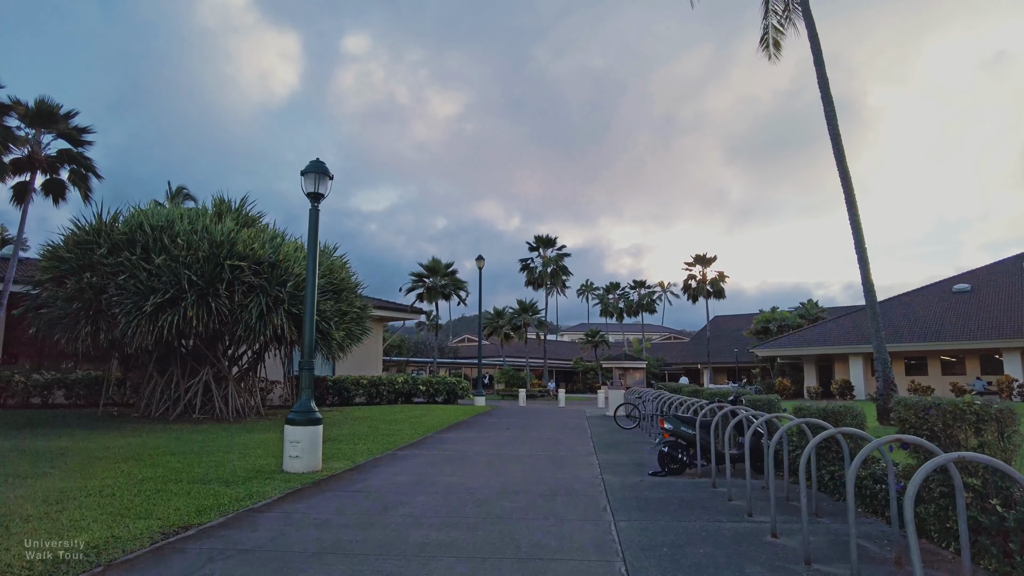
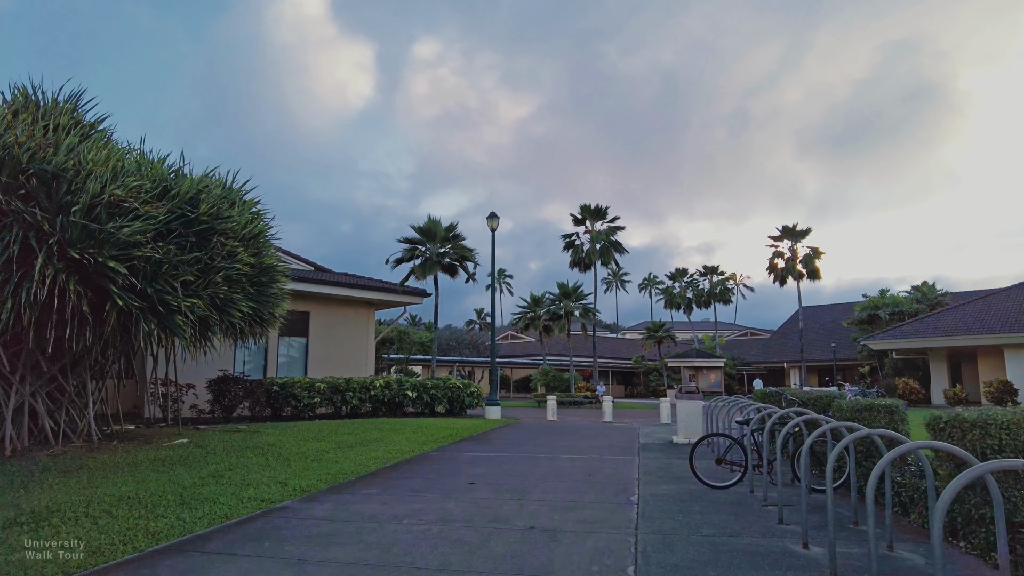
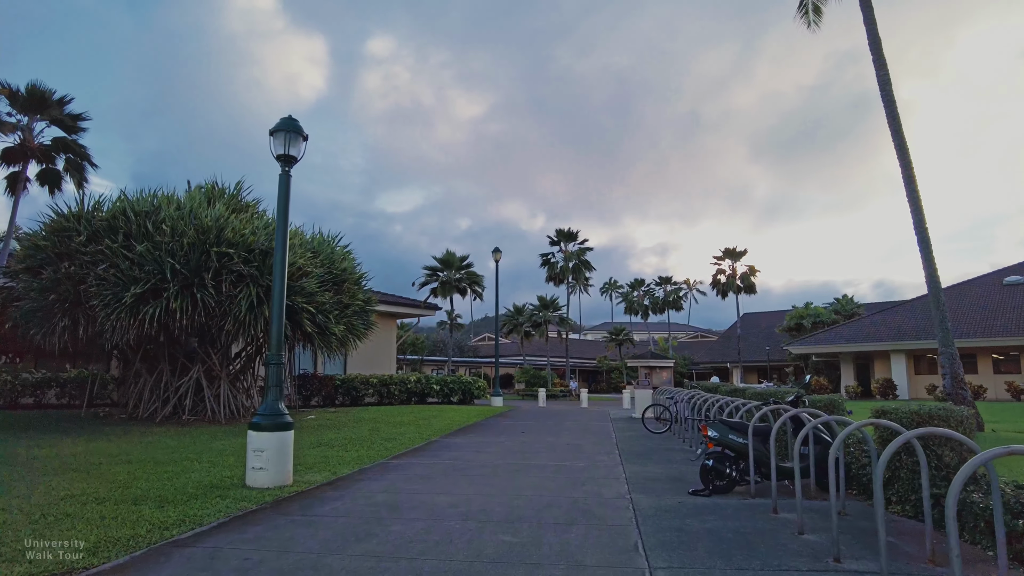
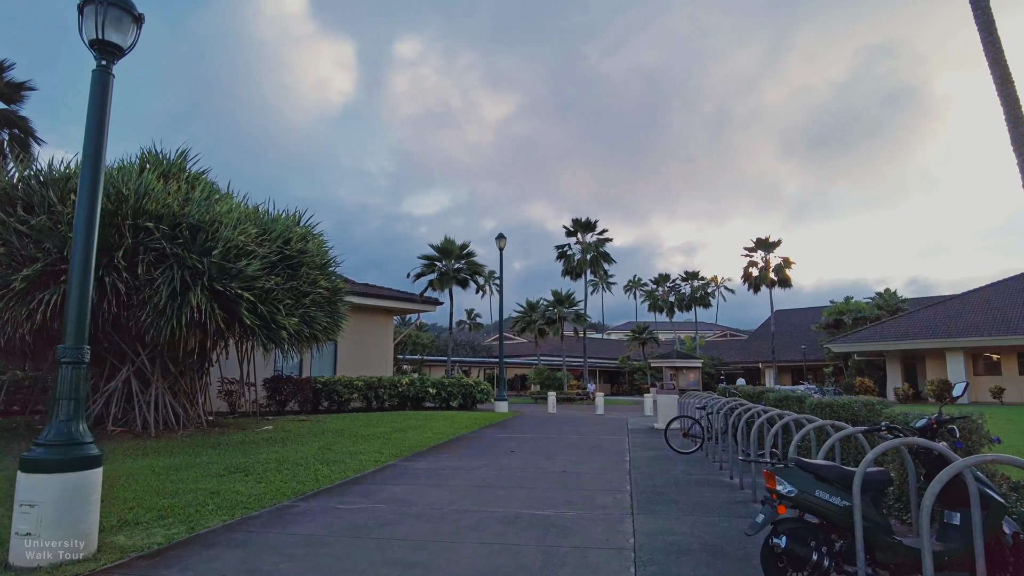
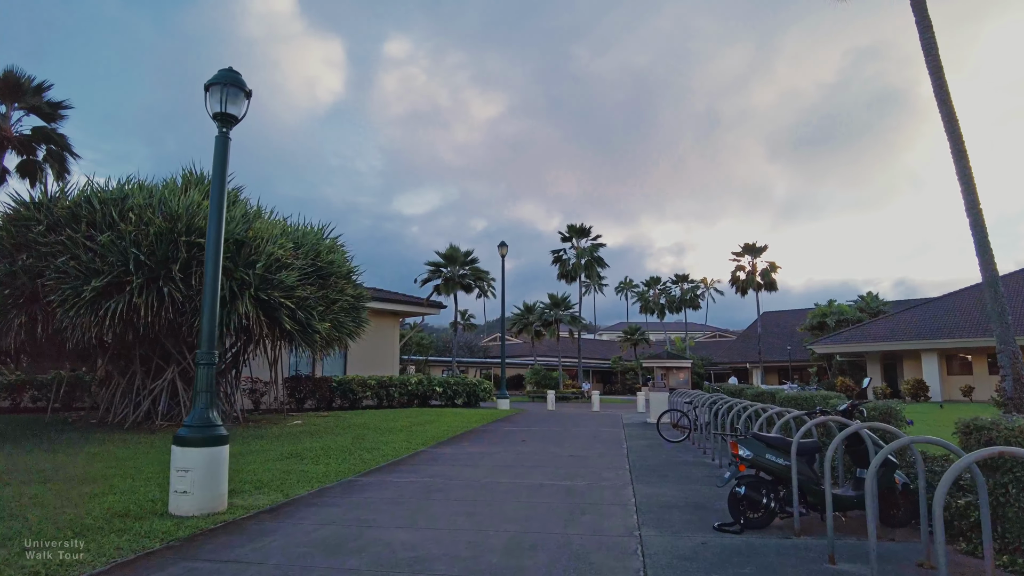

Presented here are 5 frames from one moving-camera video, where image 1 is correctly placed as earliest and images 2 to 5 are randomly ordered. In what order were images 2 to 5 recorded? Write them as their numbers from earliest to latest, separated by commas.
3, 5, 4, 2
